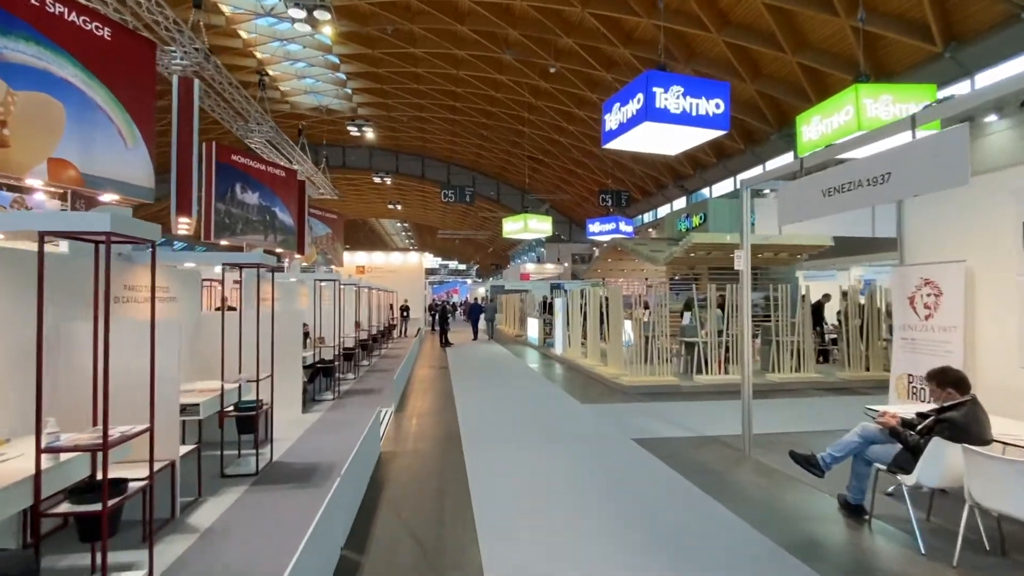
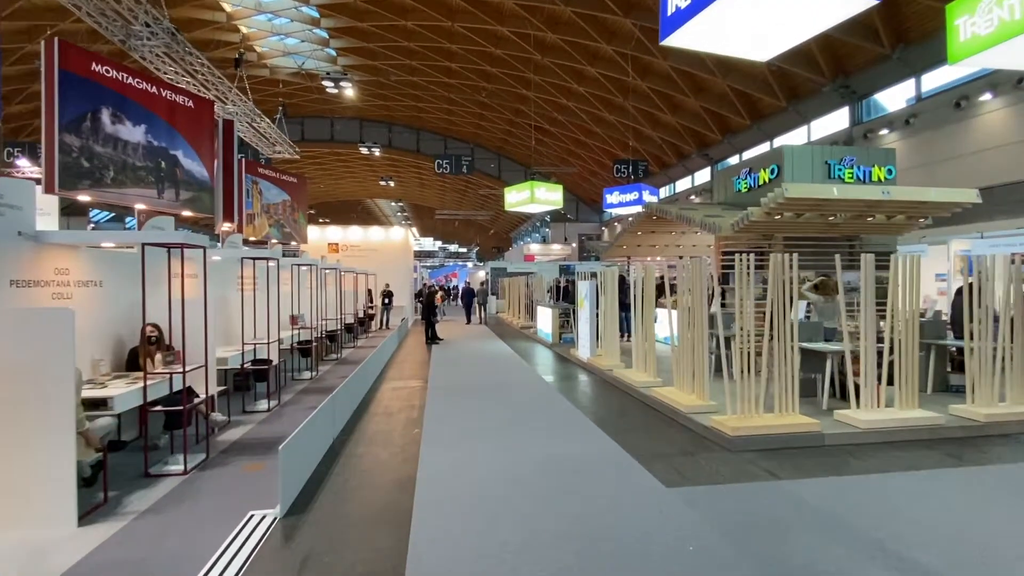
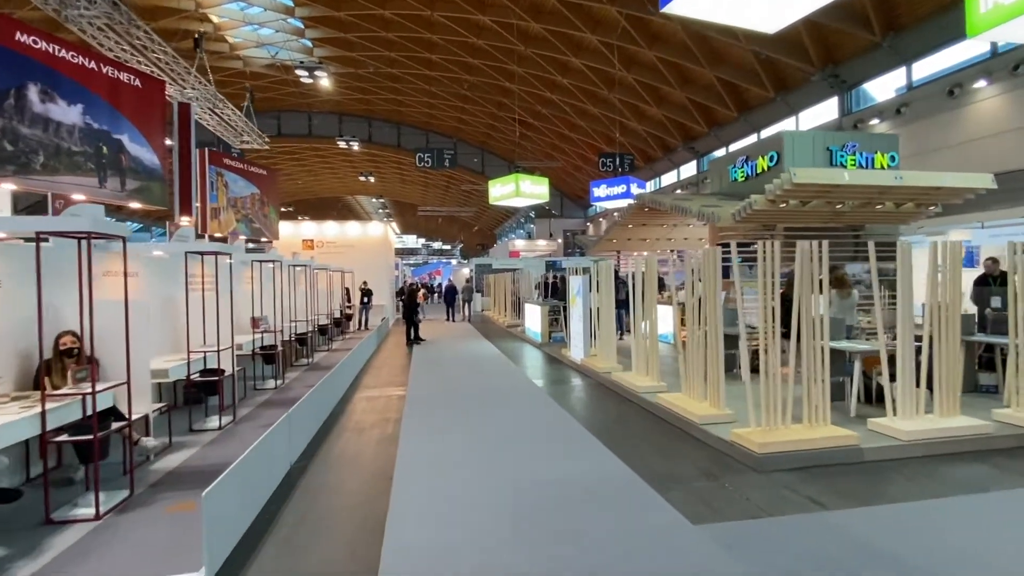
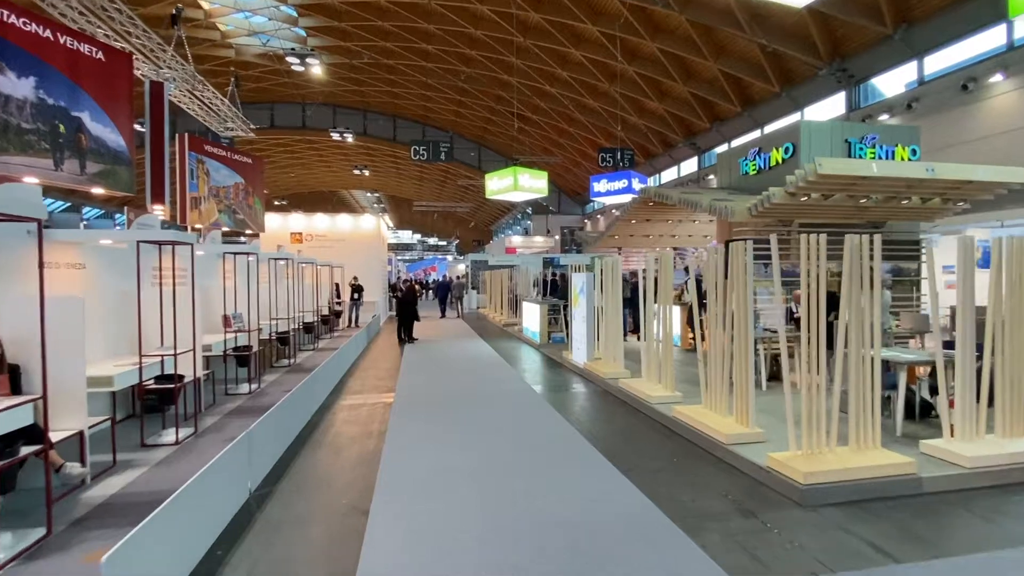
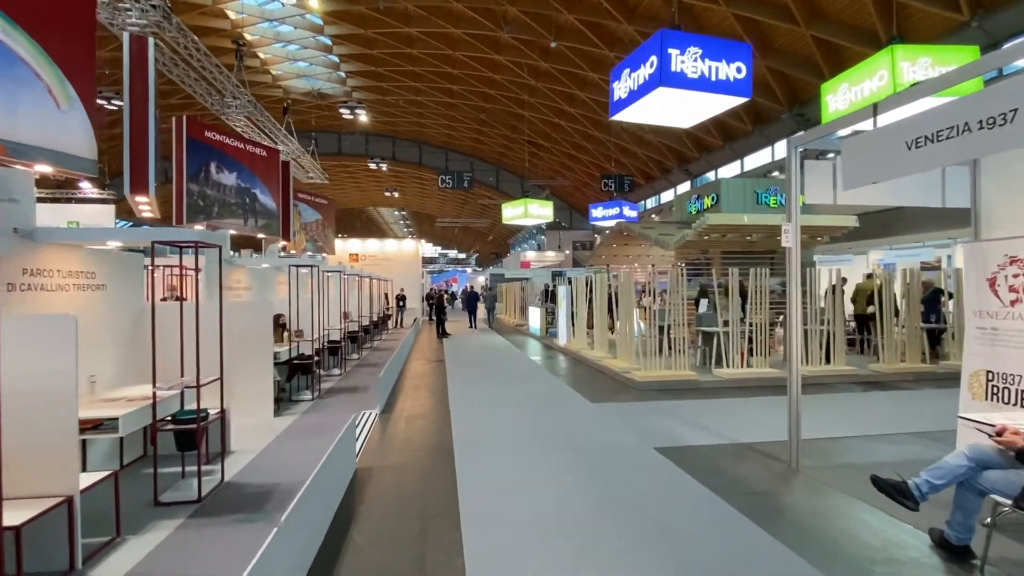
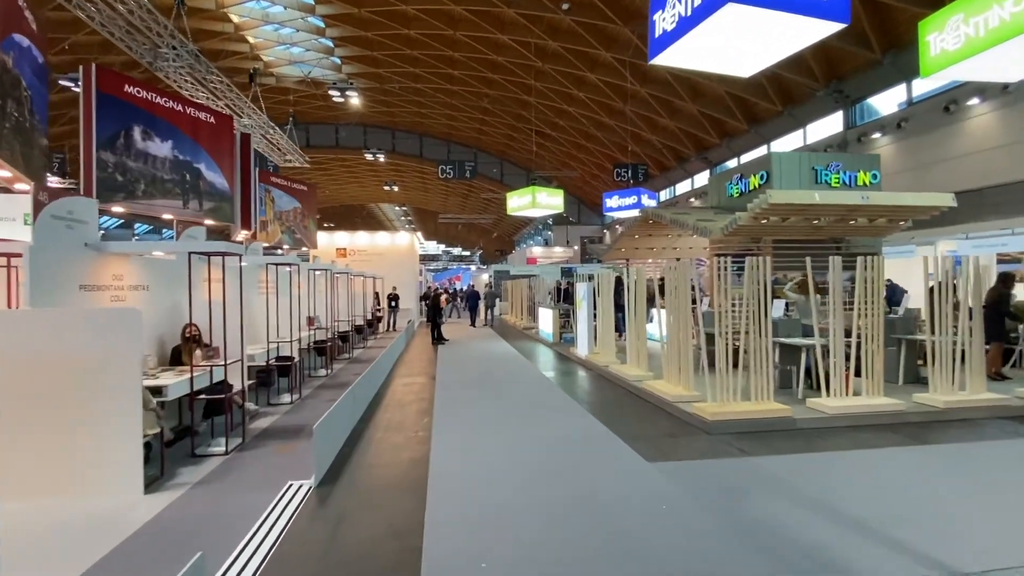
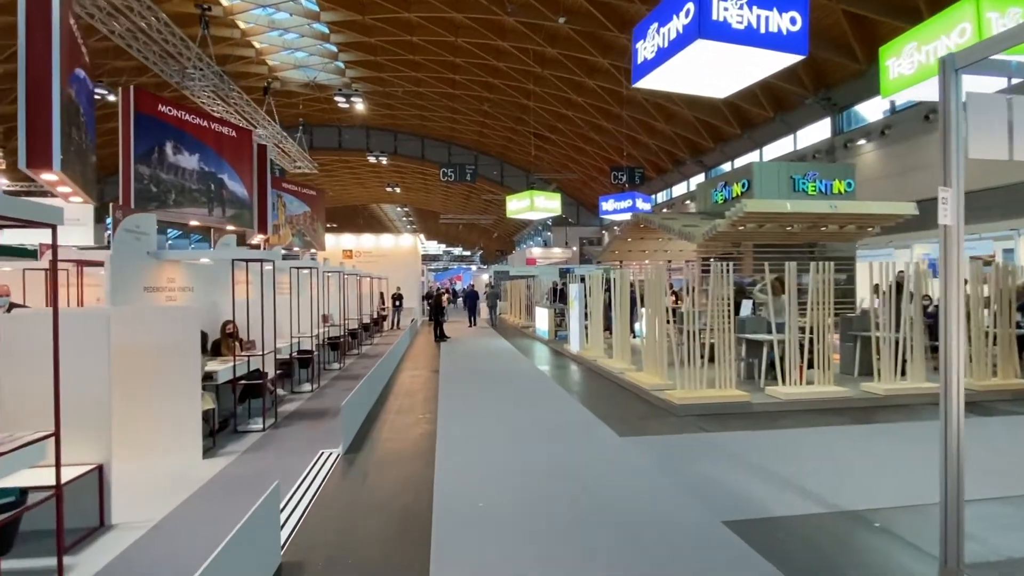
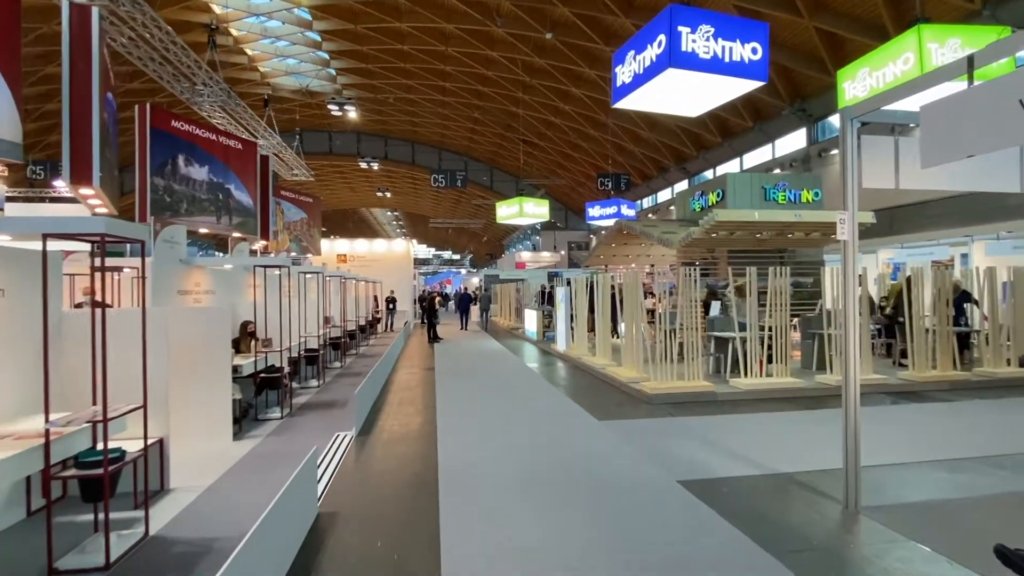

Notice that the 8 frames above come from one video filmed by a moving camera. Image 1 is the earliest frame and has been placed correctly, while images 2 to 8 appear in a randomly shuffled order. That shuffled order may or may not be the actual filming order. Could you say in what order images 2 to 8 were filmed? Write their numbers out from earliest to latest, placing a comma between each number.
5, 8, 7, 6, 2, 3, 4
